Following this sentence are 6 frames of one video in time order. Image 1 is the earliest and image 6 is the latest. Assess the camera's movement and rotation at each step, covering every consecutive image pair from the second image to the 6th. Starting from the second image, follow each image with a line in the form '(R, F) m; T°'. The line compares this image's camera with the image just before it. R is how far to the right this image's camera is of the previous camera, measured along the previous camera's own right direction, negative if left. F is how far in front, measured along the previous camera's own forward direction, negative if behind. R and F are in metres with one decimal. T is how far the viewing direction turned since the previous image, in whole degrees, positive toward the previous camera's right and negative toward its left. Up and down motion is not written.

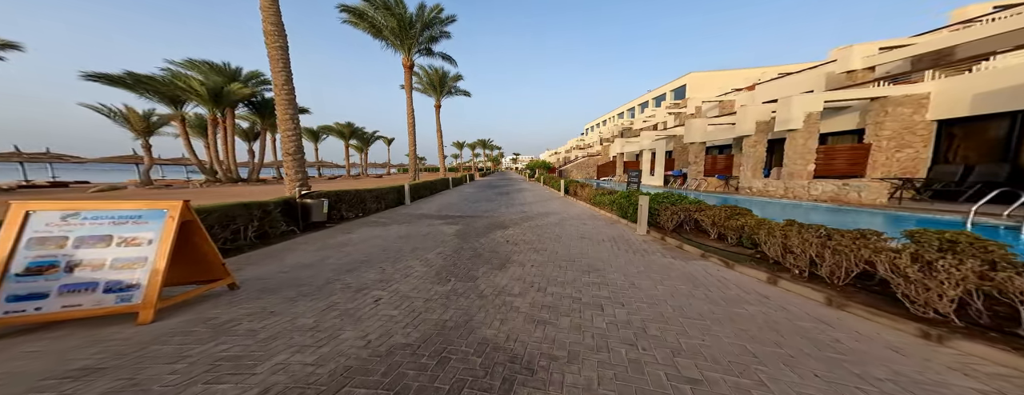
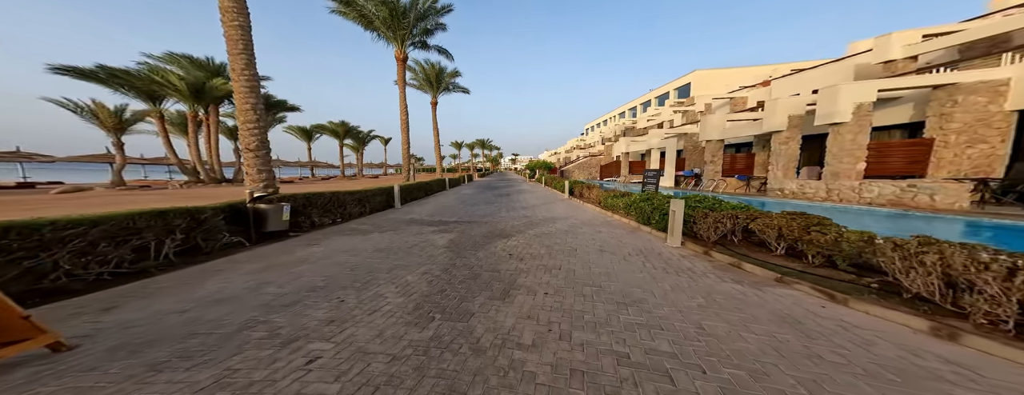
(-0.1, +1.3) m; 0°
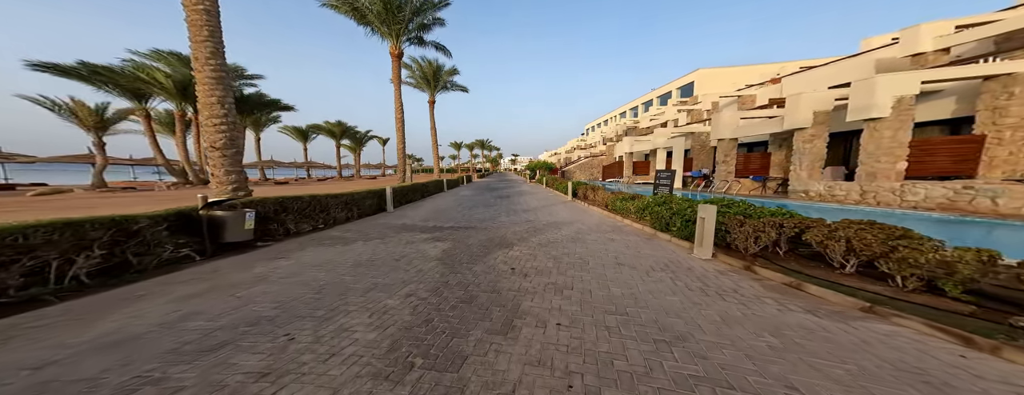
(-0.1, +0.8) m; 0°
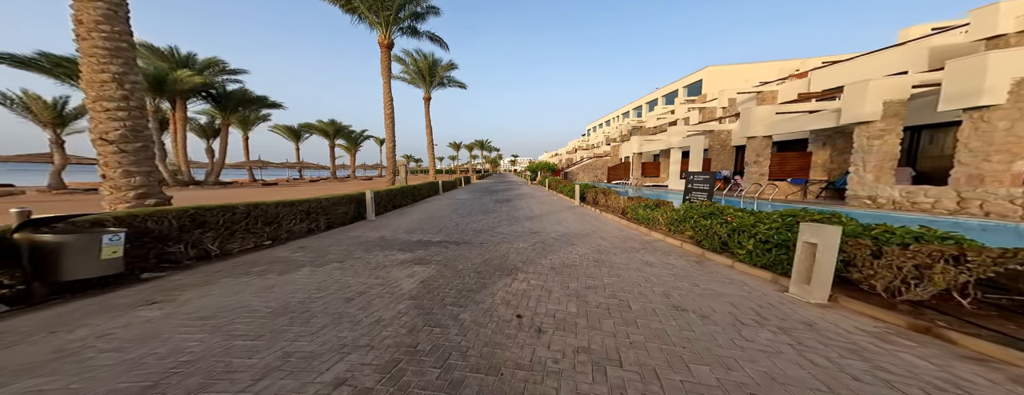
(-0.1, +1.6) m; 0°
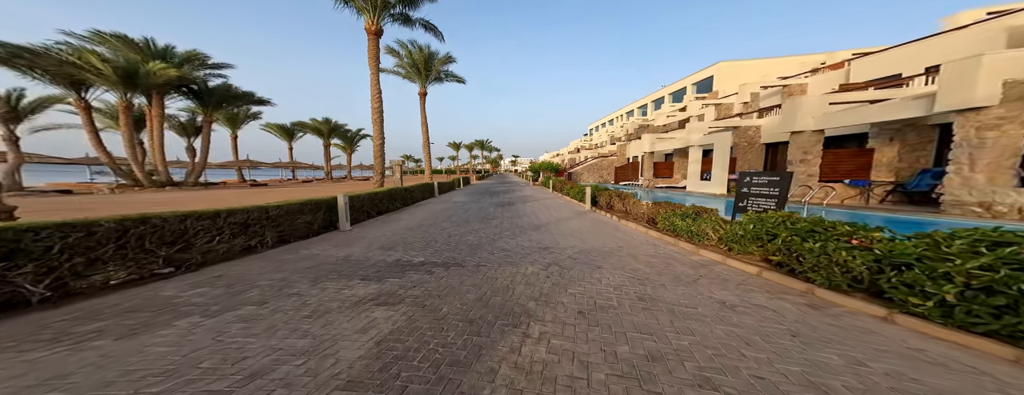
(-0.1, +1.7) m; 0°
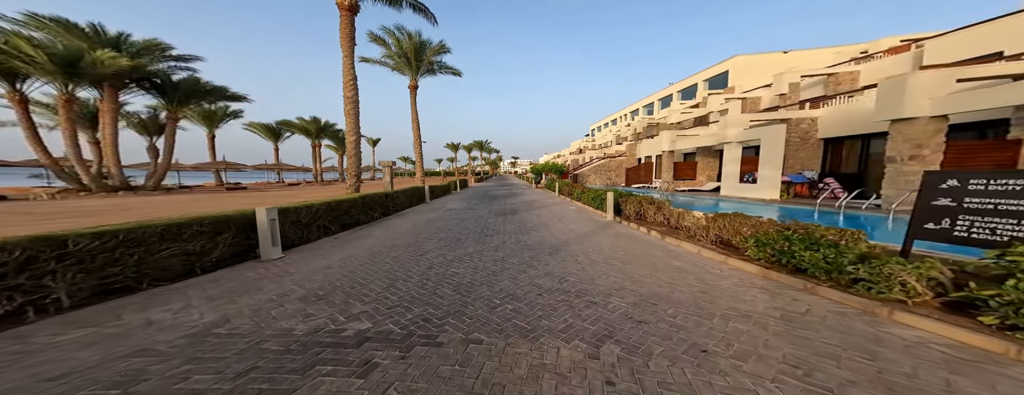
(-0.2, +2.5) m; 0°
